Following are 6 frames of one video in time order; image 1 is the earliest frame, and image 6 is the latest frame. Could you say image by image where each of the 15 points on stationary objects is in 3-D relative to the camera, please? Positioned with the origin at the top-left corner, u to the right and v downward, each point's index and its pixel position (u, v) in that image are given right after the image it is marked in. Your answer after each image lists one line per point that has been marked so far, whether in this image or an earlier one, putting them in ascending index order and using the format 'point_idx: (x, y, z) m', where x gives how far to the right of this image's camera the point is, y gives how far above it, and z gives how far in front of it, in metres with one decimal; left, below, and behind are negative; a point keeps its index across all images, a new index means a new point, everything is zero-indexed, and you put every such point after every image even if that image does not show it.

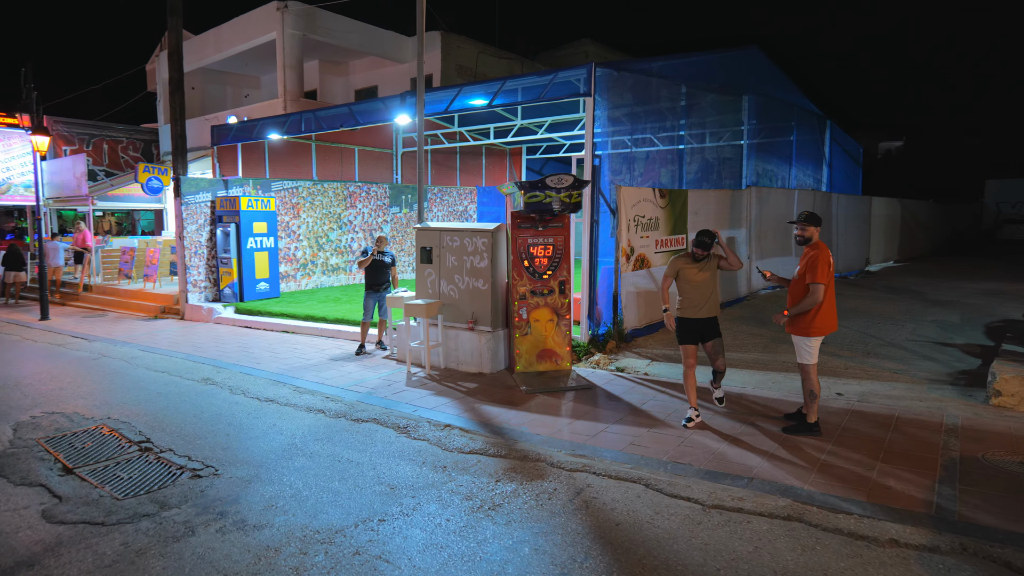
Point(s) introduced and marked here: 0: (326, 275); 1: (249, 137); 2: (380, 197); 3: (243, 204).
0: (-4.7, +0.3, +14.7) m
1: (-5.9, +3.4, +13.2) m
2: (-3.6, +2.4, +15.8) m
3: (-5.6, +1.8, +12.3) m
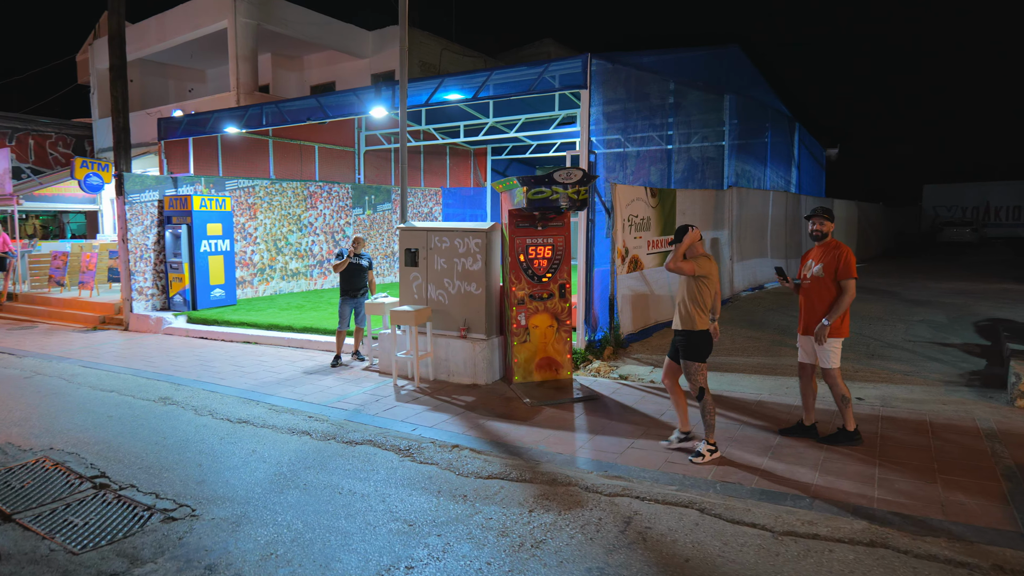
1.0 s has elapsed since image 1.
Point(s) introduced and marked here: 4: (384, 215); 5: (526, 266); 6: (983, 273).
0: (-5.3, +0.2, +13.7) m
1: (-6.4, +3.2, +12.2) m
2: (-4.3, +2.3, +14.9) m
3: (-6.1, +1.6, +11.3) m
4: (-3.5, +2.0, +16.1) m
5: (+0.2, +0.3, +6.9) m
6: (+12.3, +0.4, +15.4) m
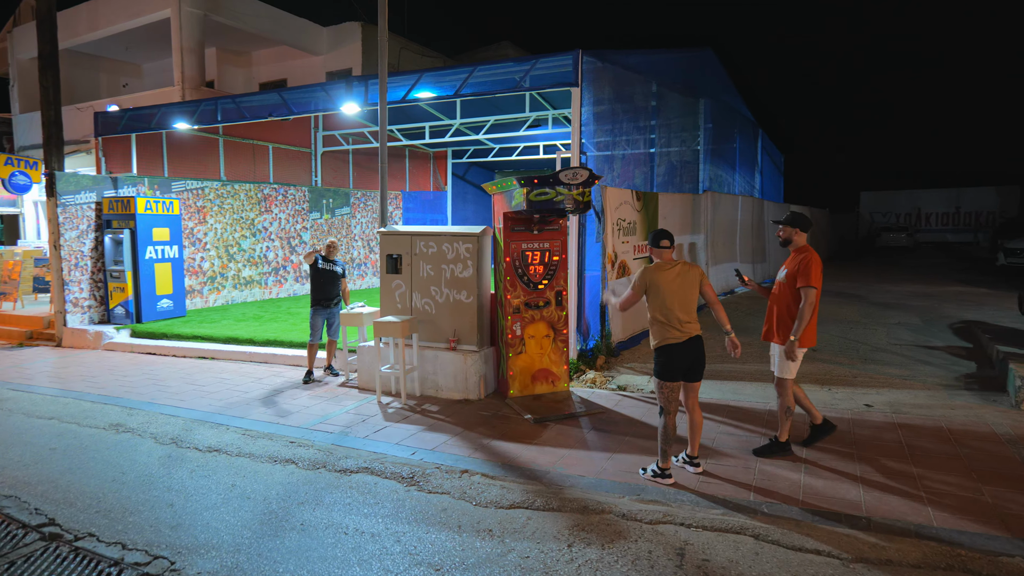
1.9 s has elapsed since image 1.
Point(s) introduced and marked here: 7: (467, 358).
0: (-6.0, 0.0, +12.8) m
1: (-6.9, +3.1, +11.2) m
2: (-5.1, +2.1, +14.1) m
3: (-6.5, +1.4, +10.3) m
4: (-4.4, +1.8, +15.3) m
5: (+0.1, +0.2, +6.5) m
6: (+11.4, +0.3, +16.1) m
7: (-0.5, -0.8, +6.6) m
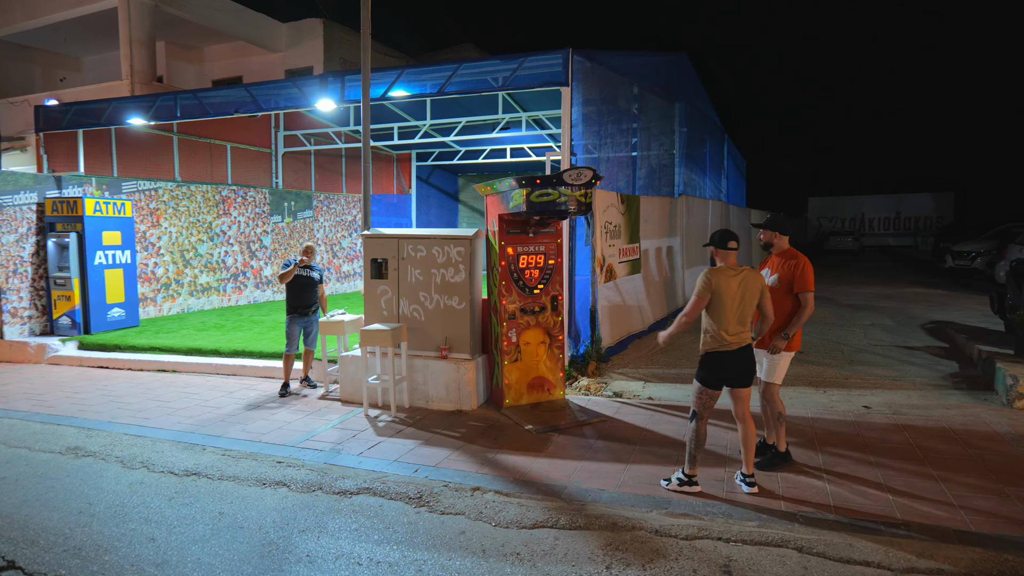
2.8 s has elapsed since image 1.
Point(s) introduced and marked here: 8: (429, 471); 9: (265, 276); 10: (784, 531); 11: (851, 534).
0: (-6.5, -0.2, +12.0) m
1: (-7.4, +2.9, +10.4) m
2: (-5.8, +1.9, +13.4) m
3: (-6.9, +1.3, +9.5) m
4: (-5.2, +1.6, +14.7) m
5: (0.0, +0.1, +6.2) m
6: (+10.6, +0.3, +16.7) m
7: (-0.6, -0.8, +6.3) m
8: (-0.7, -1.5, +4.7) m
9: (-5.7, +0.3, +13.6) m
10: (+1.7, -1.5, +3.6) m
11: (+2.0, -1.5, +3.5) m
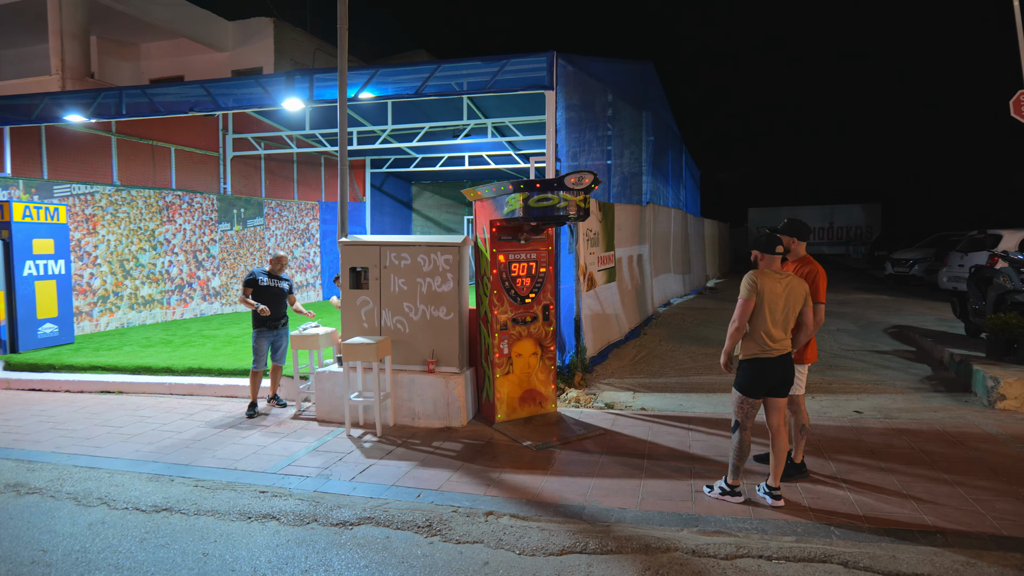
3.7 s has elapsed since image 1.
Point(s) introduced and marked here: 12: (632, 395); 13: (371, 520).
0: (-7.1, -0.4, +11.1) m
1: (-7.8, +2.7, +9.4) m
2: (-6.6, +1.7, +12.6) m
3: (-7.3, +1.1, +8.6) m
4: (-6.1, +1.3, +13.9) m
5: (0.0, 0.0, +5.9) m
6: (+9.4, +0.1, +17.4) m
7: (-0.6, -0.9, +6.0) m
8: (-0.6, -1.5, +4.4) m
9: (-6.5, 0.0, +12.8) m
10: (+1.8, -1.5, +3.5) m
11: (+2.2, -1.5, +3.4) m
12: (+1.4, -1.2, +6.8) m
13: (-1.0, -1.6, +4.1) m
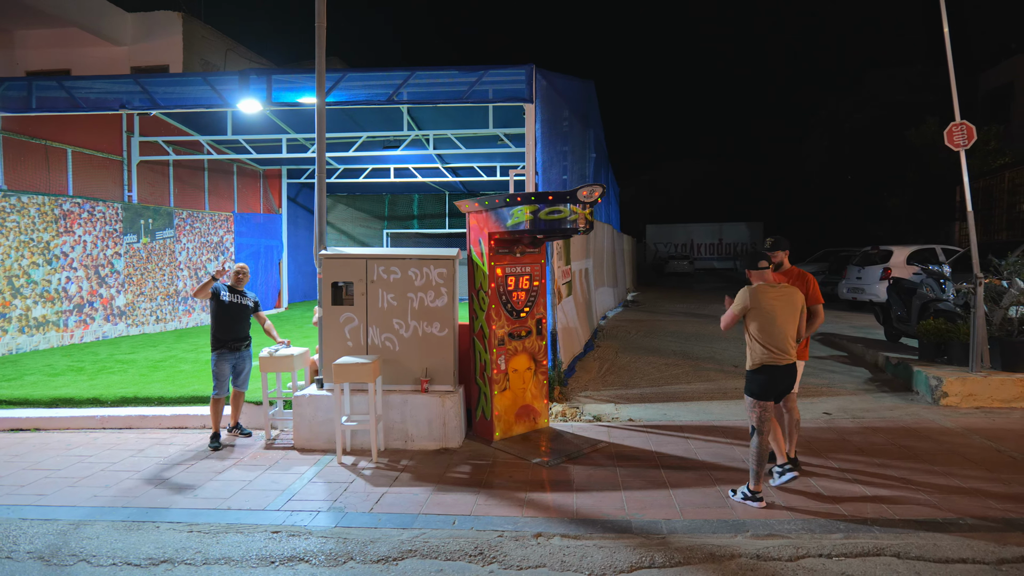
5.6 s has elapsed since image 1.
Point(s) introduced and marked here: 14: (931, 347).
0: (-8.0, -0.7, +9.6) m
1: (-8.4, +2.4, +7.9) m
2: (-7.7, +1.3, +11.3) m
3: (-7.7, +0.8, +7.2) m
4: (-7.4, +0.9, +12.6) m
5: (-0.1, -0.1, +5.8) m
6: (+7.2, -0.3, +18.8) m
7: (-0.7, -1.1, +5.7) m
8: (-0.3, -1.6, +4.2) m
9: (-7.6, -0.4, +11.4) m
10: (+2.2, -1.6, +3.7) m
11: (+2.6, -1.5, +3.7) m
12: (+1.2, -1.4, +6.9) m
13: (-0.6, -1.7, +3.8) m
14: (+5.1, -0.7, +7.2) m
